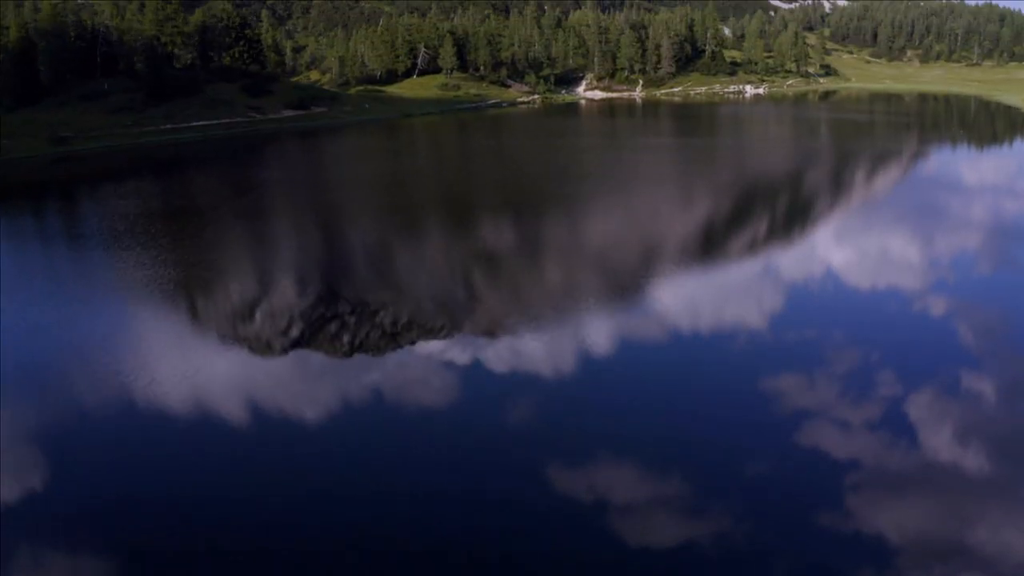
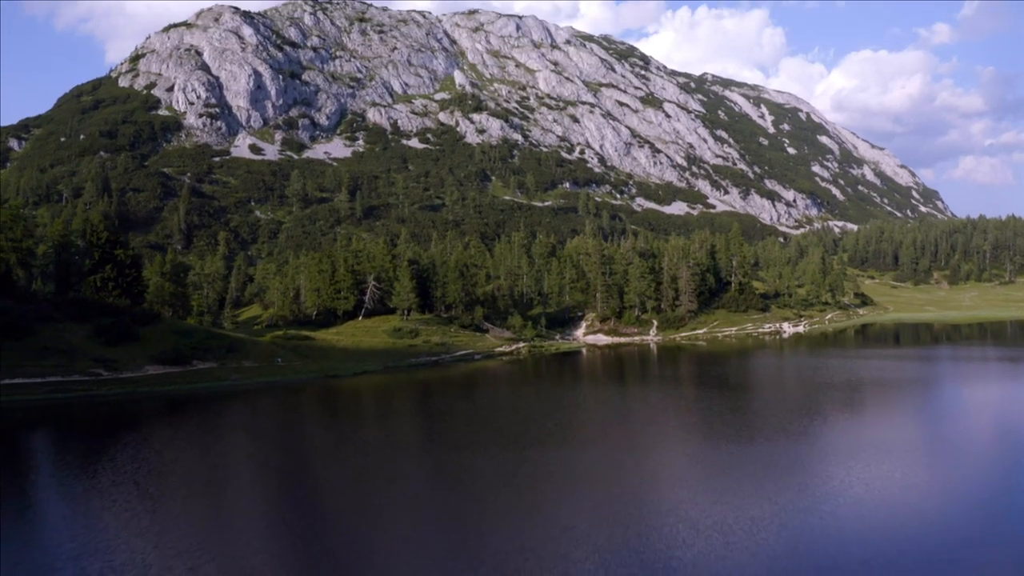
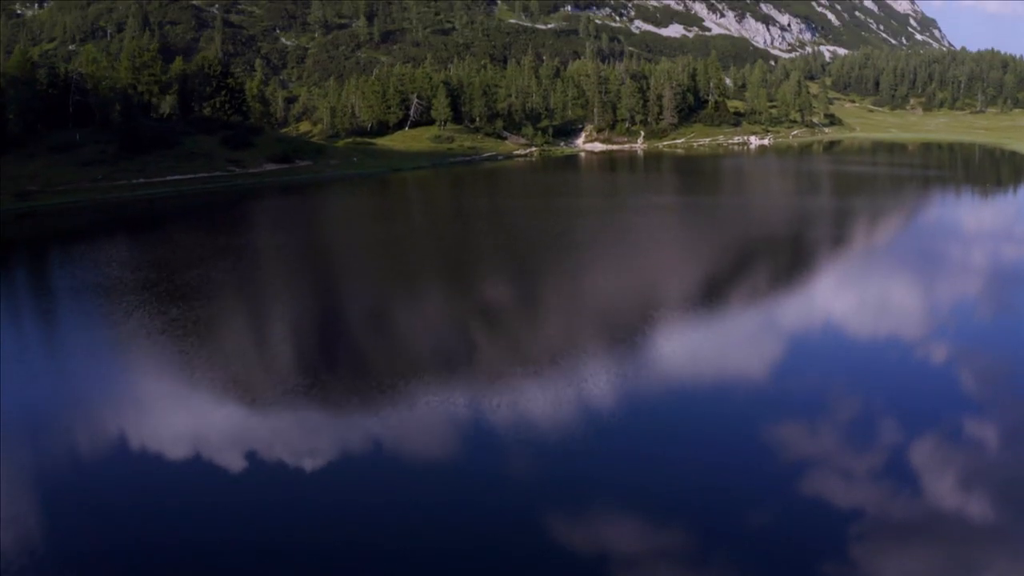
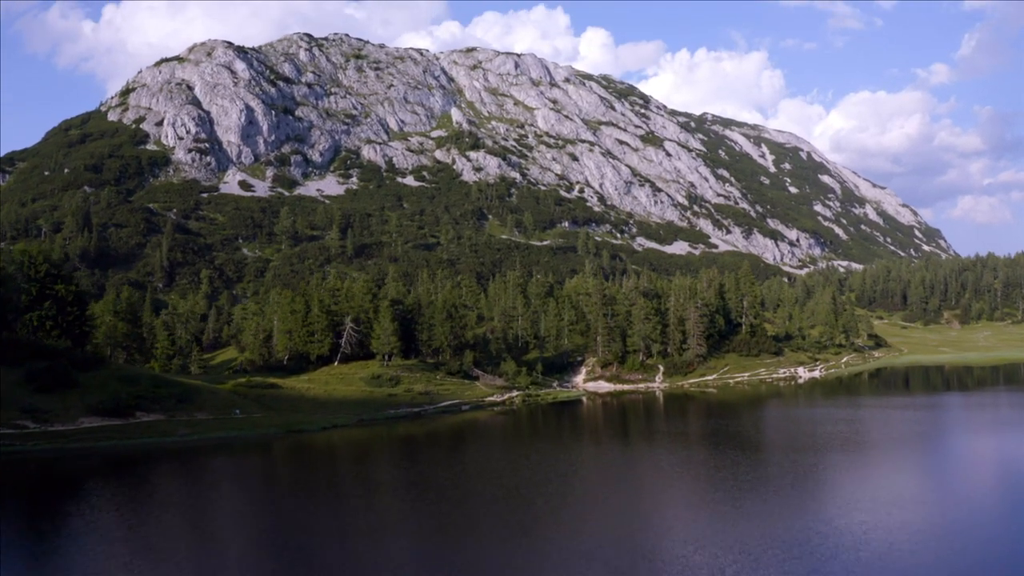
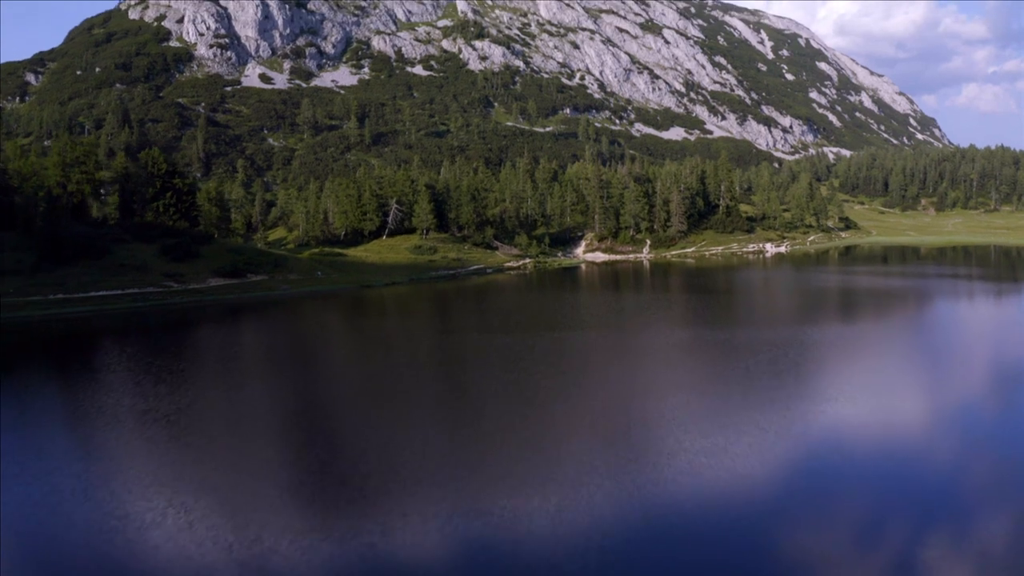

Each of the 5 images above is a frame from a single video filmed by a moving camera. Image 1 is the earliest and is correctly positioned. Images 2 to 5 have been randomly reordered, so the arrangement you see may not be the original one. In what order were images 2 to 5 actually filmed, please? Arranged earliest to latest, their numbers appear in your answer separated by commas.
3, 5, 2, 4
